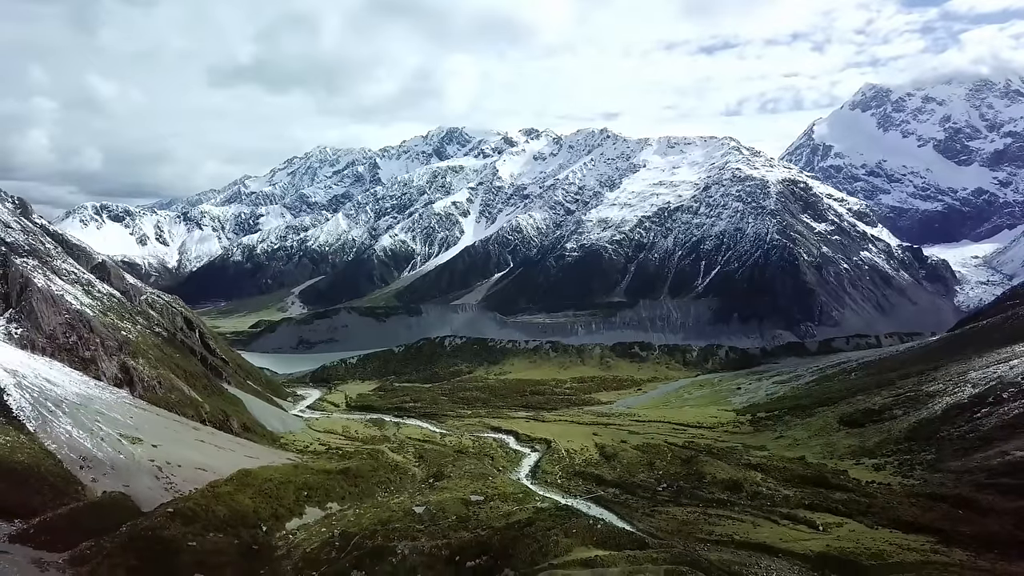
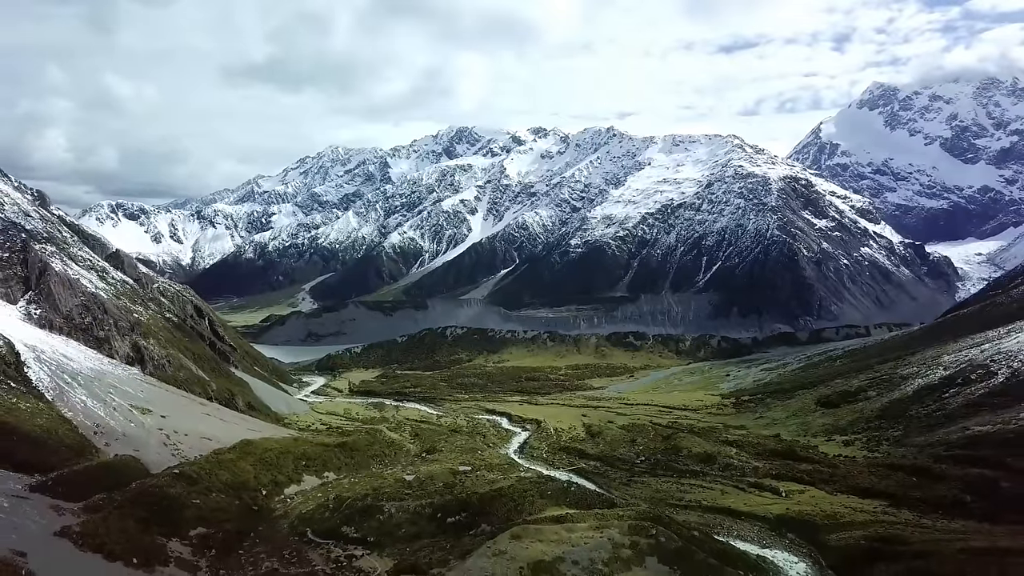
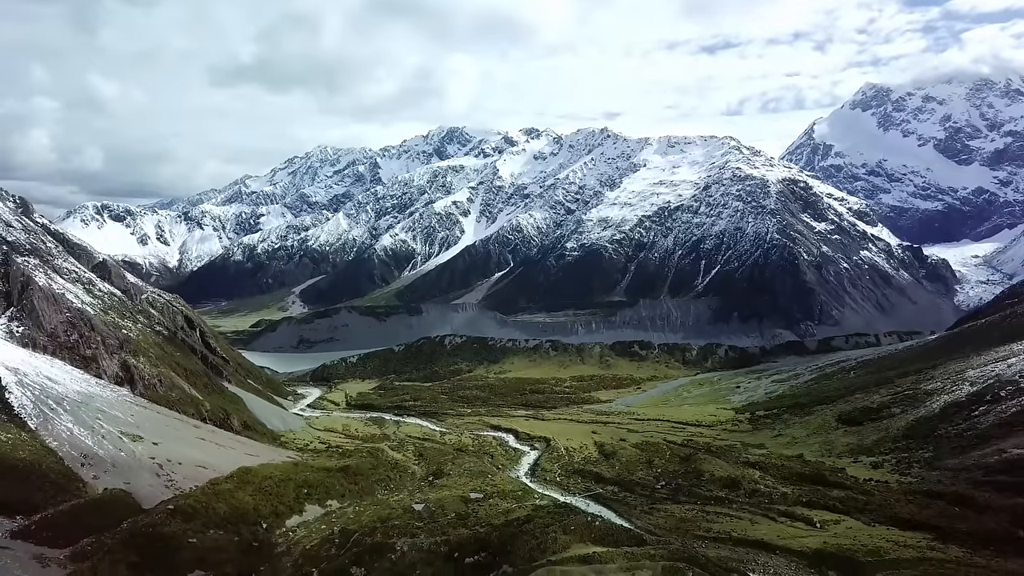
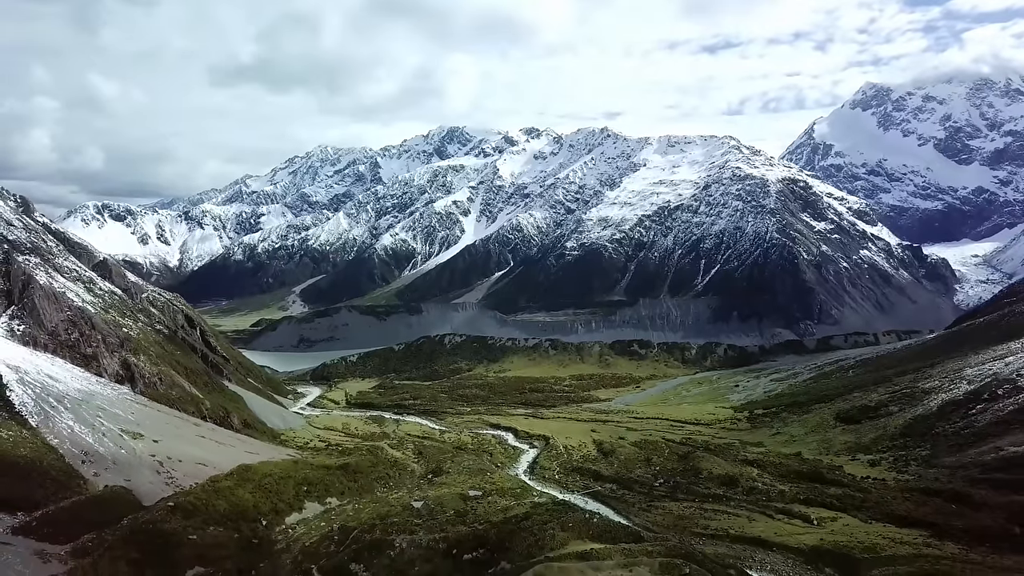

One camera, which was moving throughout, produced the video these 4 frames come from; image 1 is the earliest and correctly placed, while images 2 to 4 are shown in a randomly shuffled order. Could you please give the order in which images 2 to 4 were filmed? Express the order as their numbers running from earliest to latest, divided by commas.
3, 4, 2
